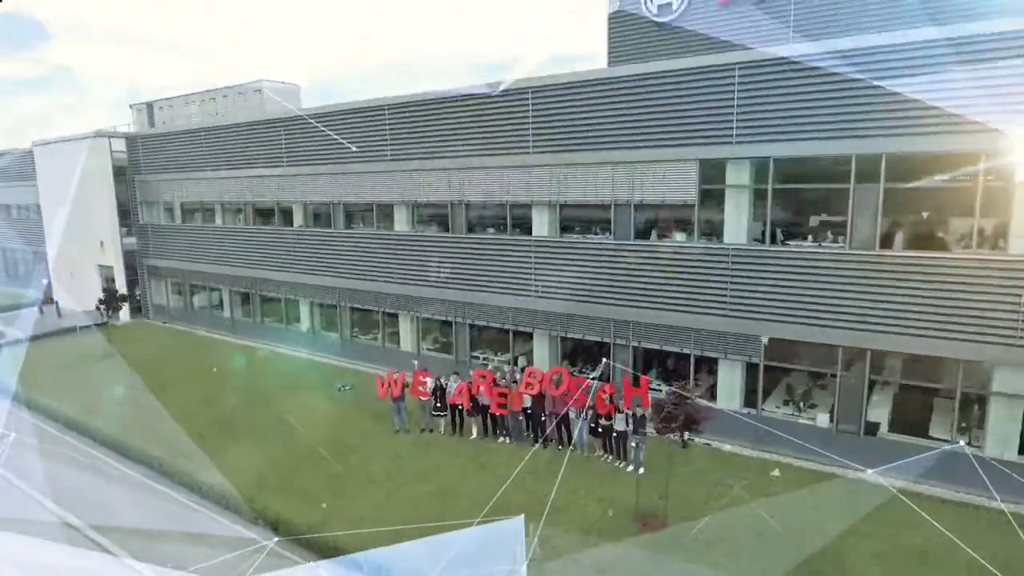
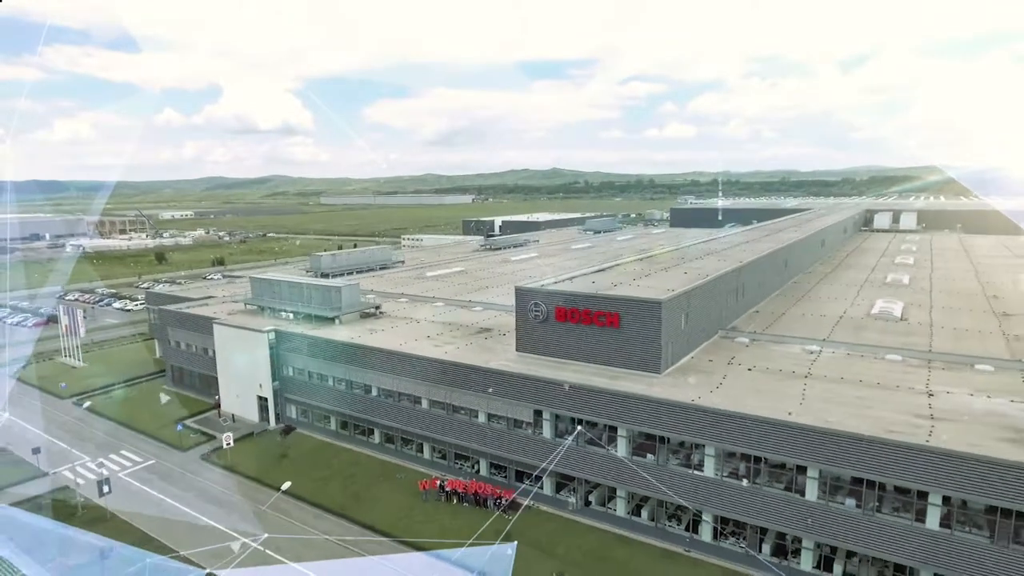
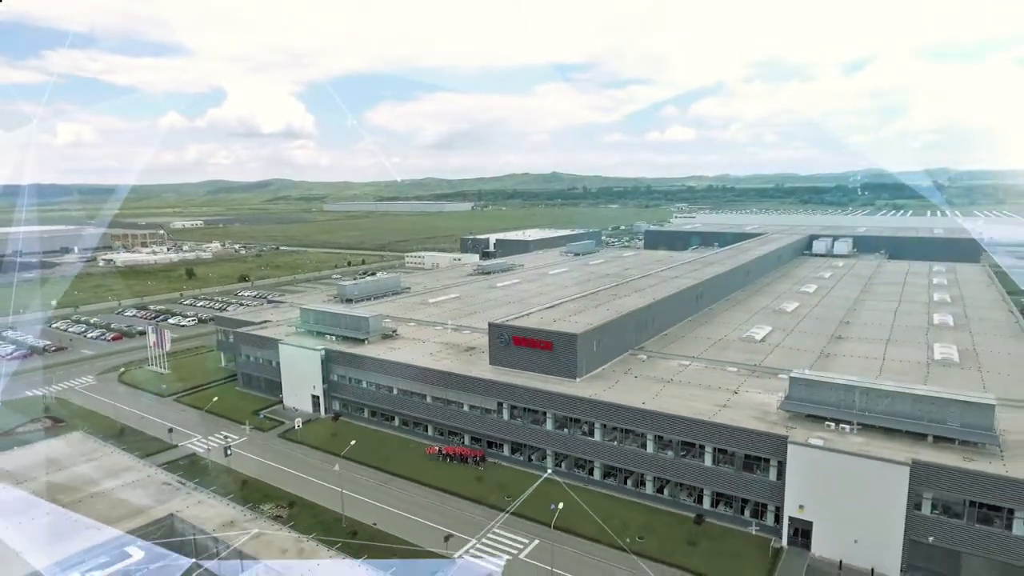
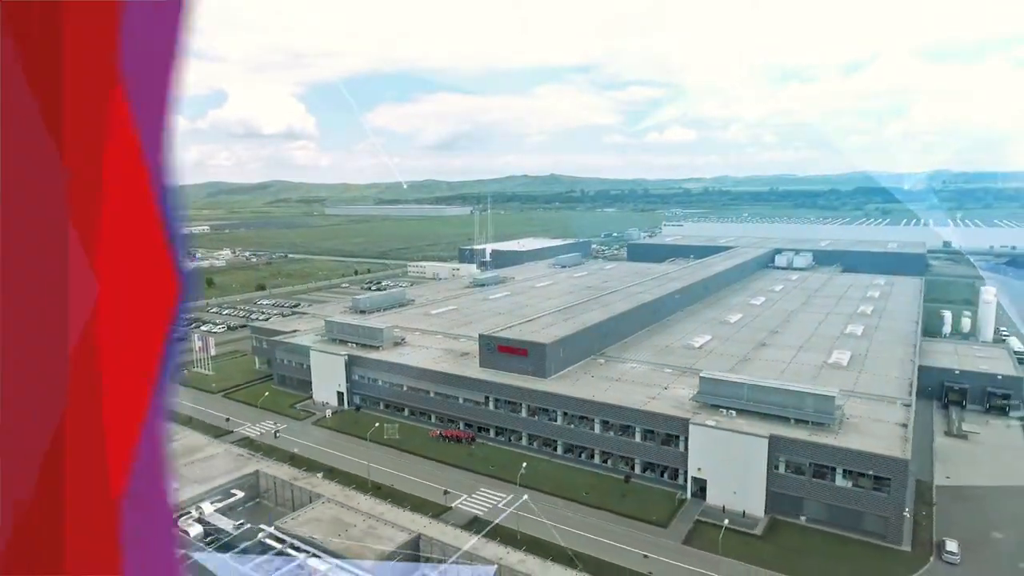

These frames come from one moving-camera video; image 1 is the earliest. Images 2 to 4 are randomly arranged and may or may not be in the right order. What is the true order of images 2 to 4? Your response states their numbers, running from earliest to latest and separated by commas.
2, 3, 4
